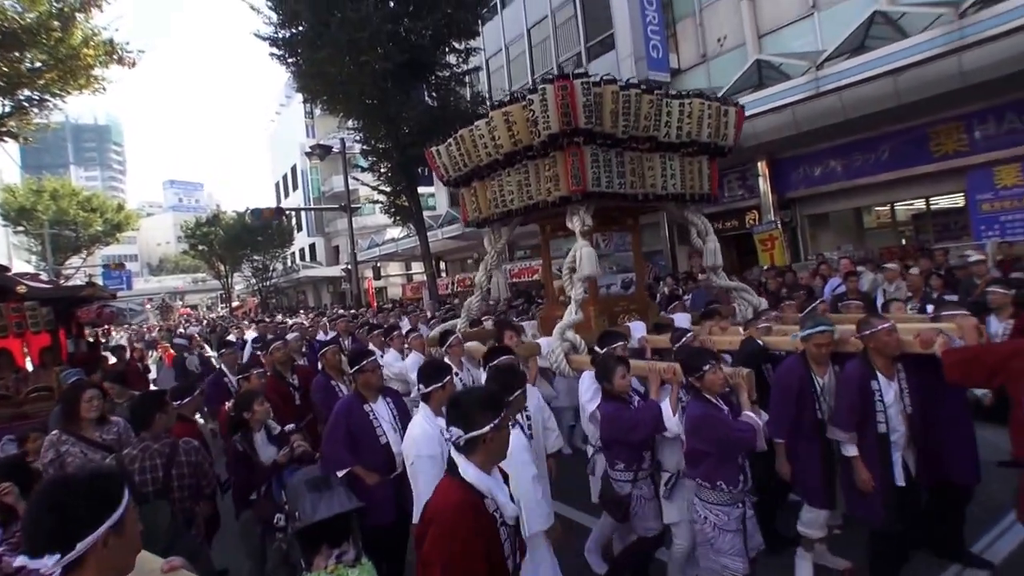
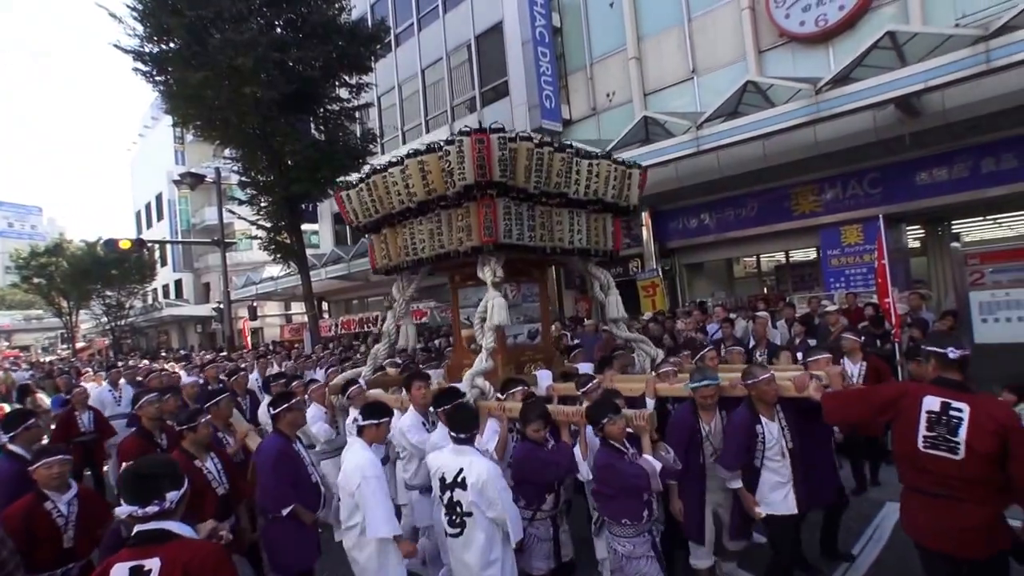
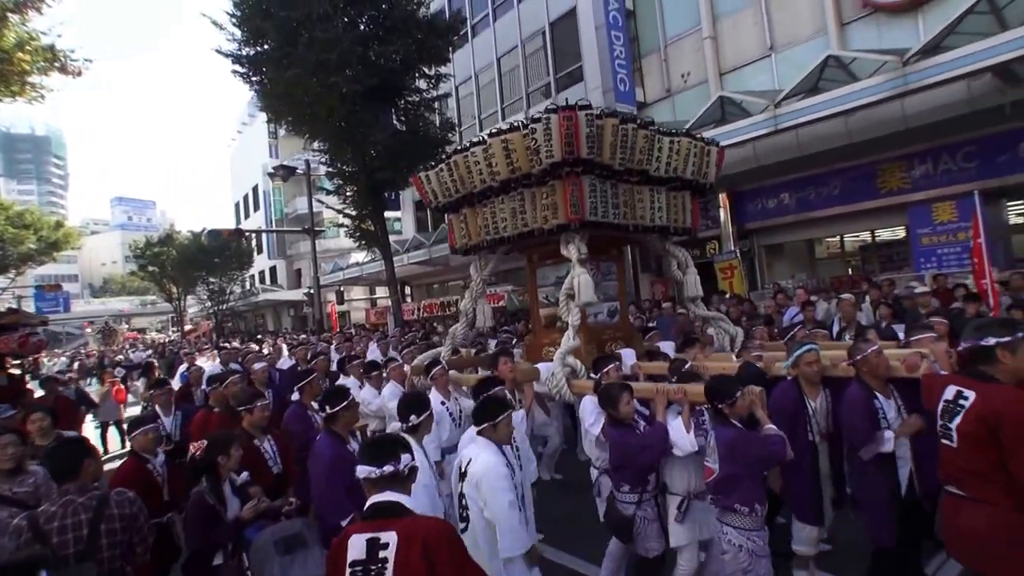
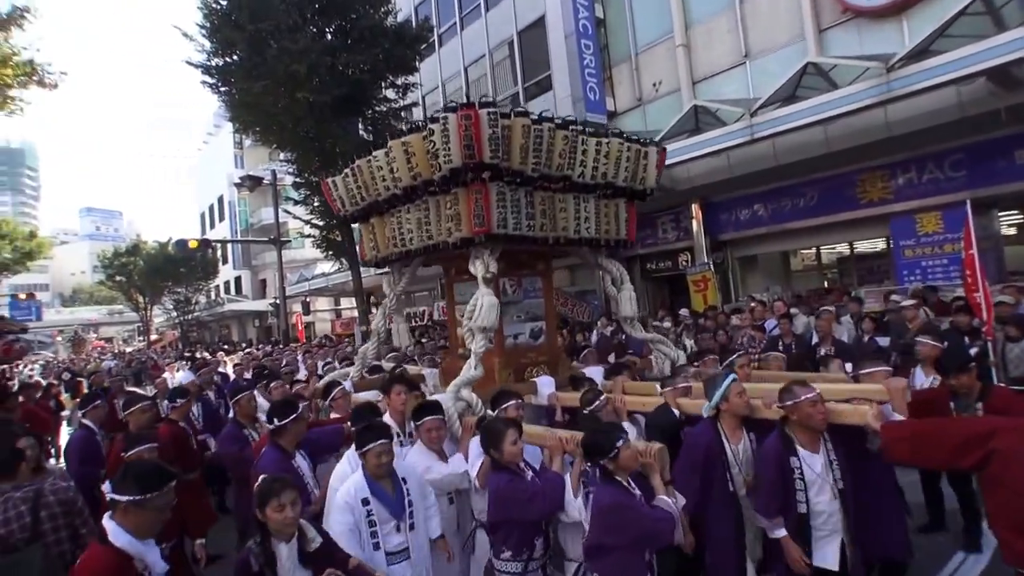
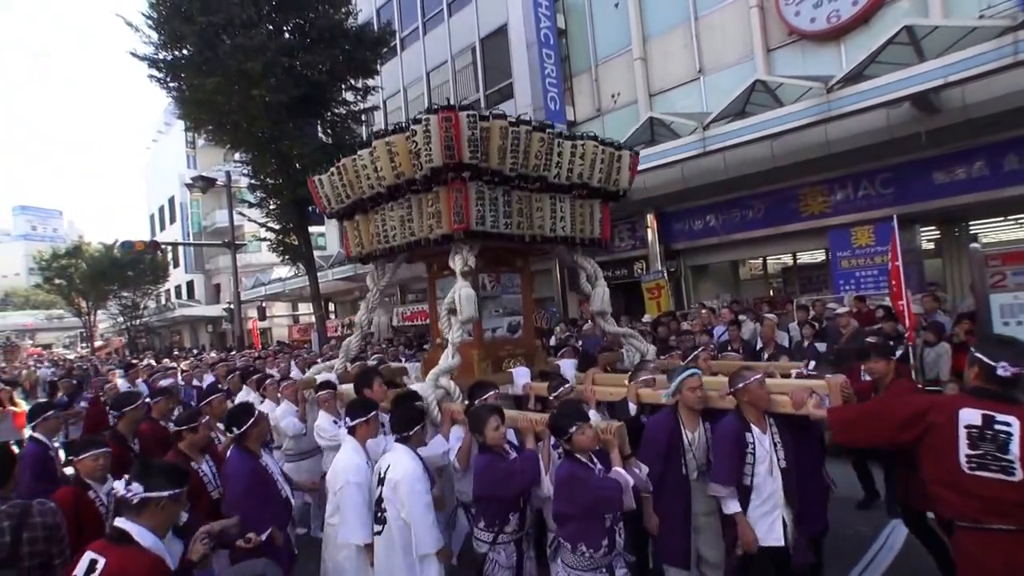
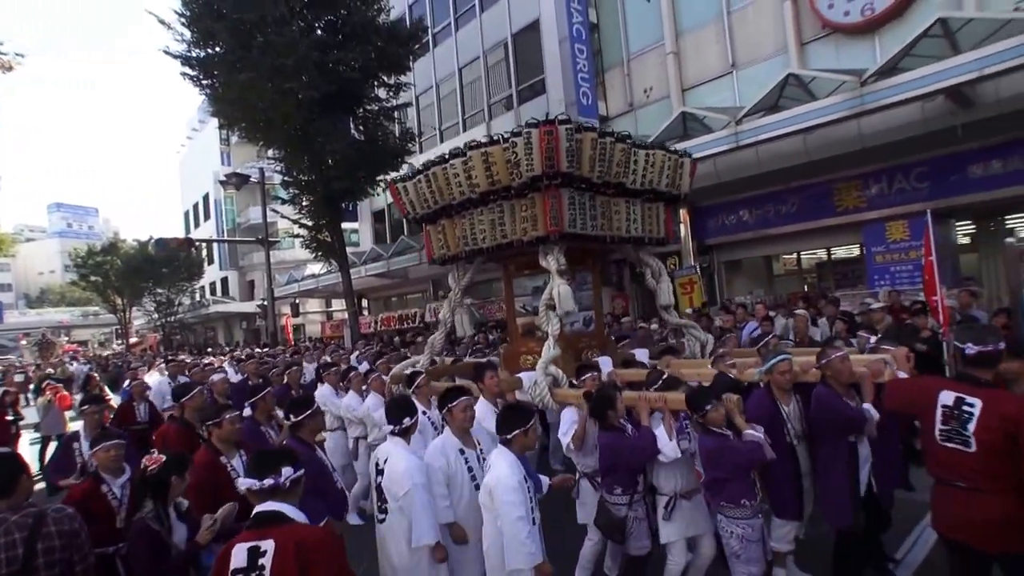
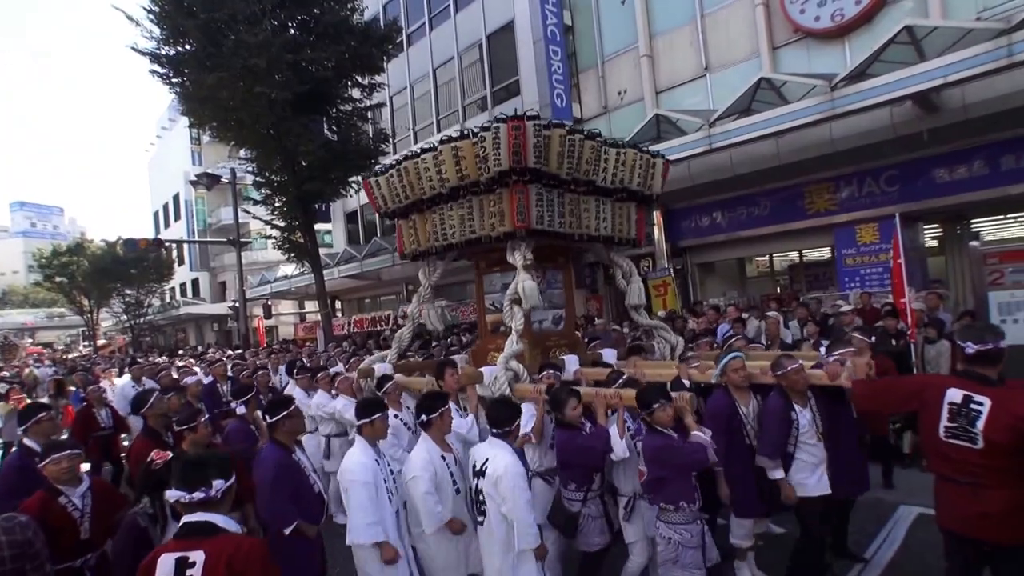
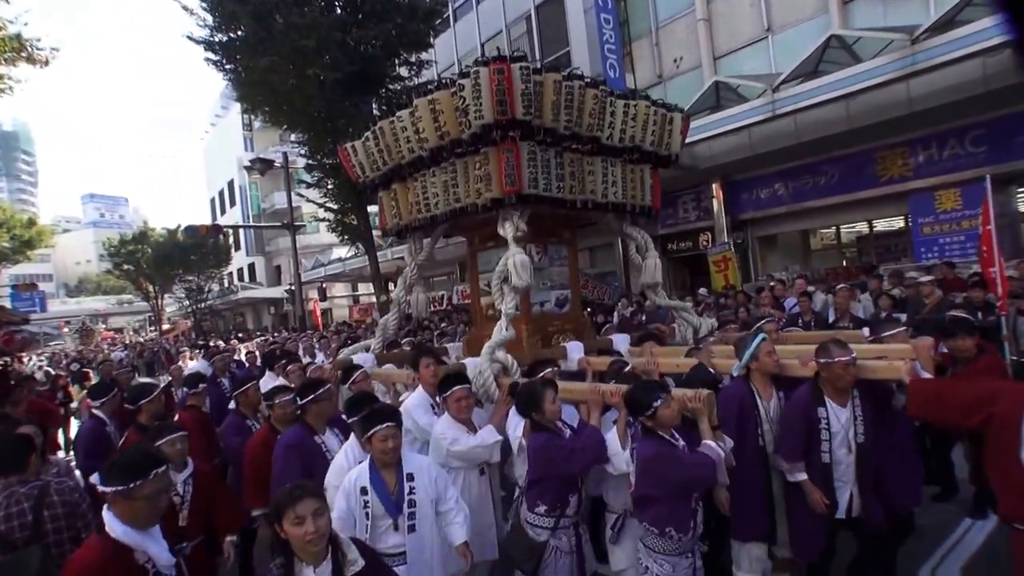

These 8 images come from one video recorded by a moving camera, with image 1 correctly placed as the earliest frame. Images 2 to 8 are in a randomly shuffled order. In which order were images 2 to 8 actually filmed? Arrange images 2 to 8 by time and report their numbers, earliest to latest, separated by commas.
3, 6, 7, 2, 5, 4, 8
